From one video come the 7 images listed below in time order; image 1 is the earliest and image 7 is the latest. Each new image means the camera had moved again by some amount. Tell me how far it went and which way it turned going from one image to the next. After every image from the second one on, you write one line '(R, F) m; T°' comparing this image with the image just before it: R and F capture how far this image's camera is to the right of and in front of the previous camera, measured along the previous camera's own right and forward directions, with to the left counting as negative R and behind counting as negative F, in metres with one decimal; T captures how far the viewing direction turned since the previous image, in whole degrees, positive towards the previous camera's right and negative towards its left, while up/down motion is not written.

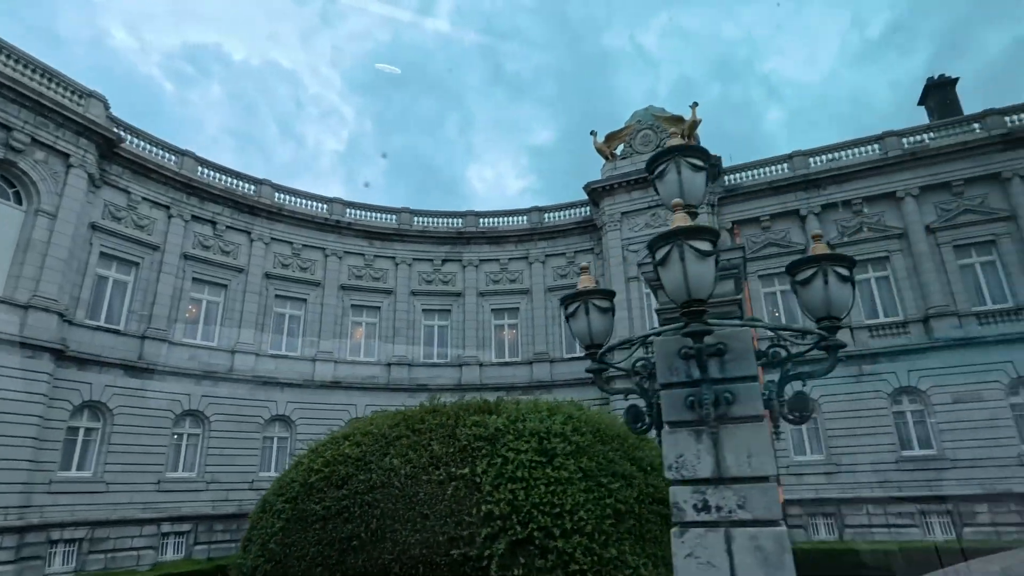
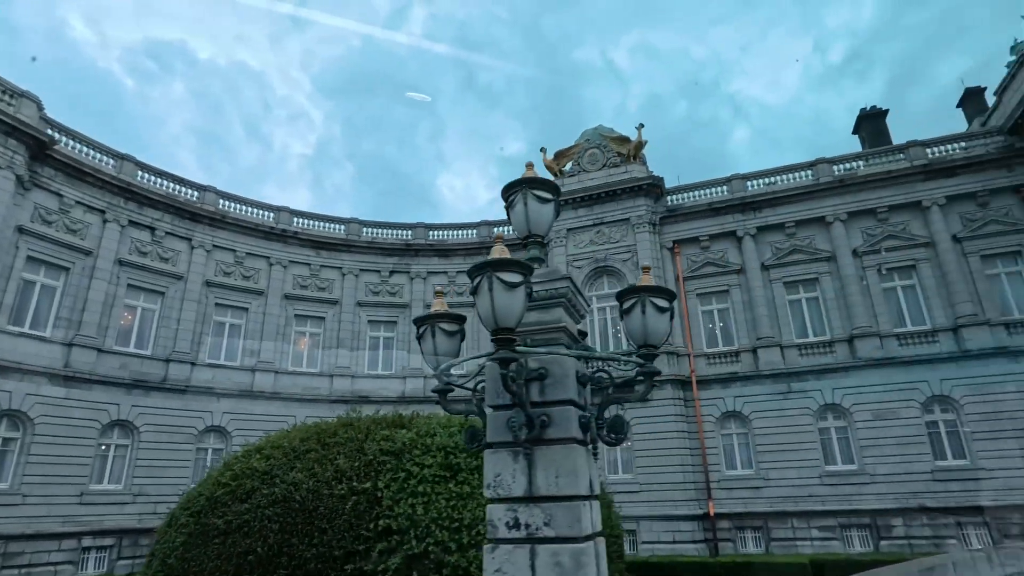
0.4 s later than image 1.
(+1.0, -0.2) m; +3°
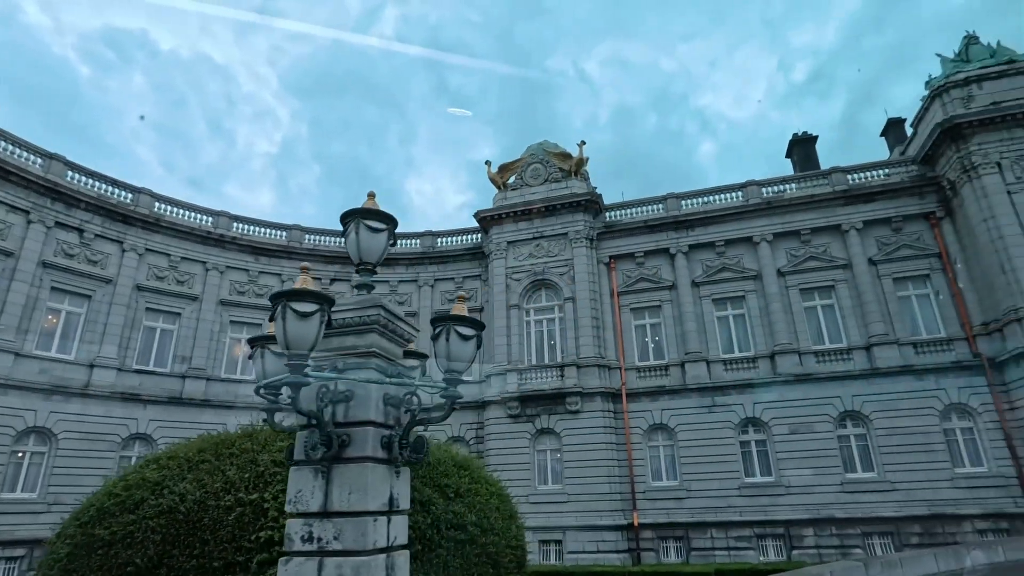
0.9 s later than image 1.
(+1.3, -0.4) m; +3°
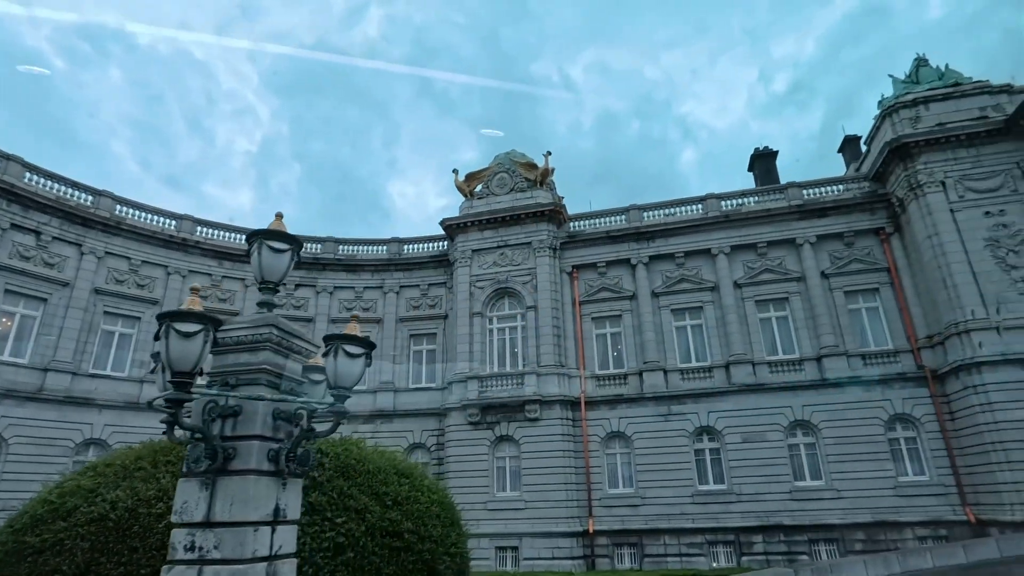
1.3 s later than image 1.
(+0.8, -0.3) m; +2°
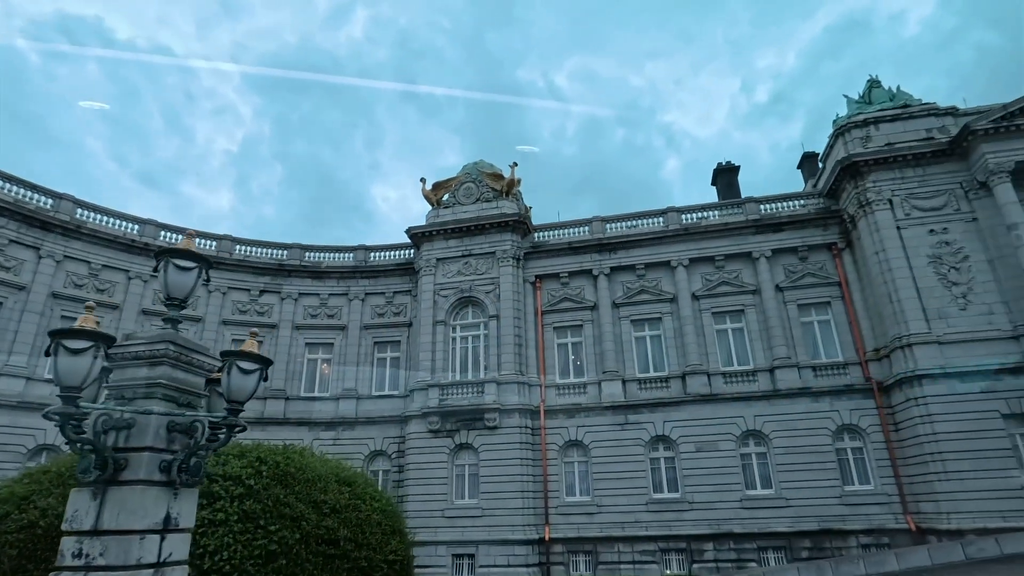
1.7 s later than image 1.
(+0.9, -0.3) m; +2°
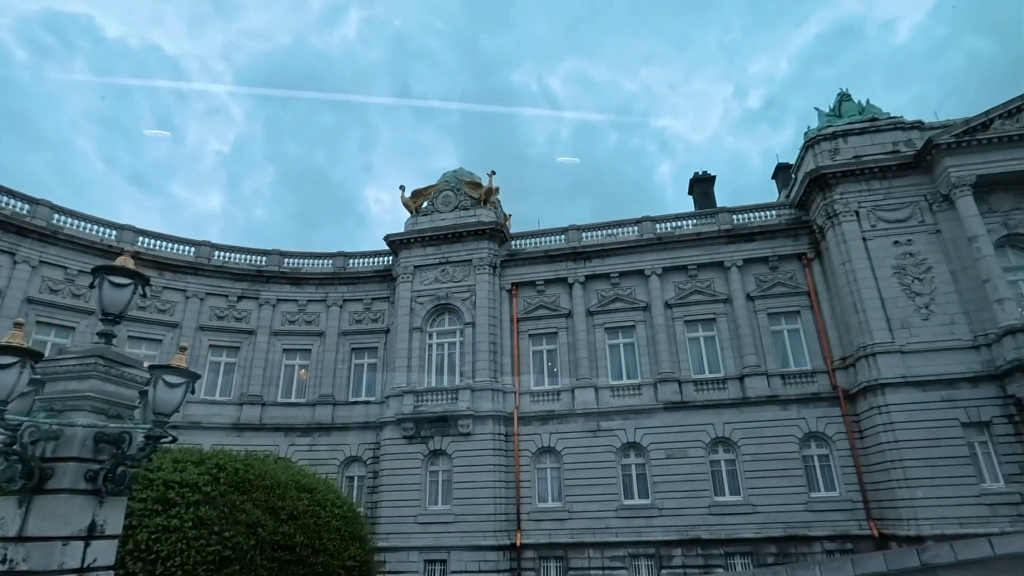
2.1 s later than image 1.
(+0.7, -0.3) m; +1°
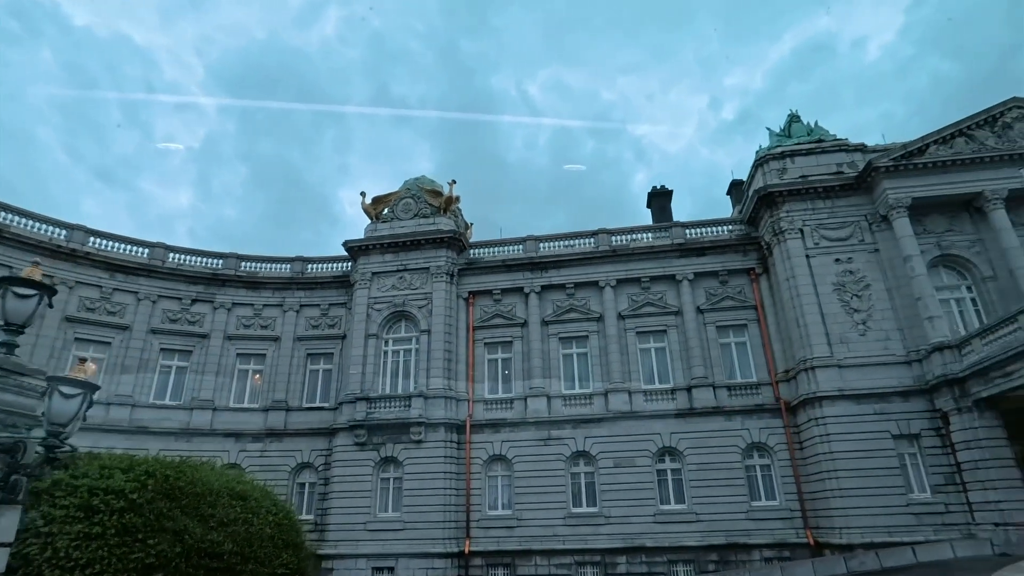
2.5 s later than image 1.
(+0.8, -0.3) m; +2°
